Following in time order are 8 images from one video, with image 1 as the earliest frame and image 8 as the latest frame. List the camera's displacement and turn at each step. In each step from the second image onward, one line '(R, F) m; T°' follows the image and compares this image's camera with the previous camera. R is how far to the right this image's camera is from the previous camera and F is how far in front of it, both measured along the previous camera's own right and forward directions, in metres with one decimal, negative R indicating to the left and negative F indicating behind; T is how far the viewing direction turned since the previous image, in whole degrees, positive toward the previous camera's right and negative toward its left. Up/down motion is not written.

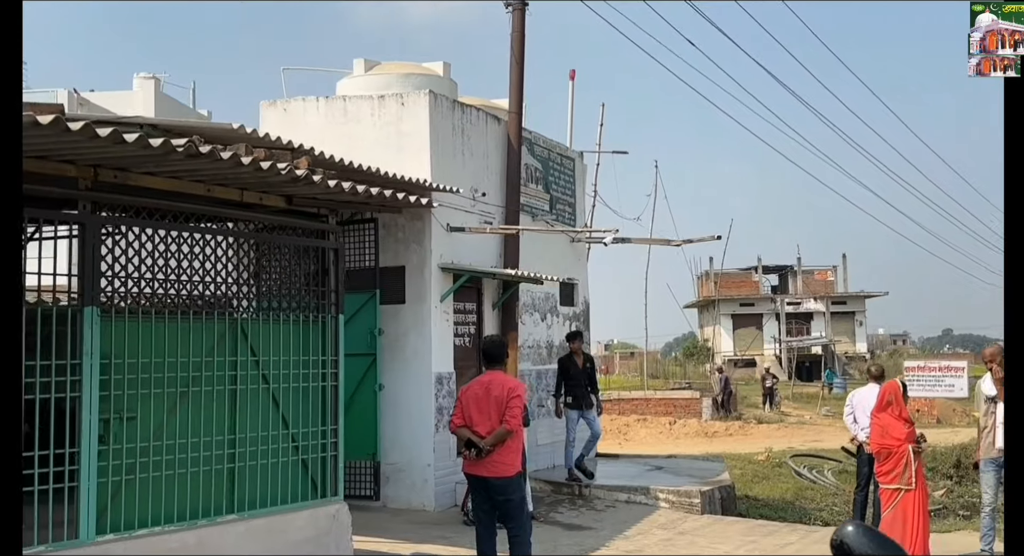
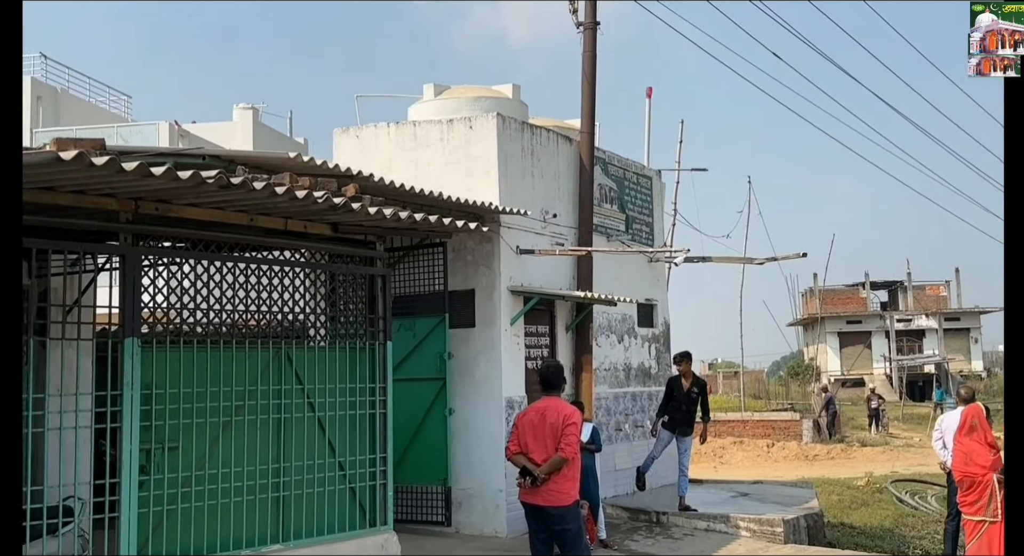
(+0.4, +0.2) m; -6°
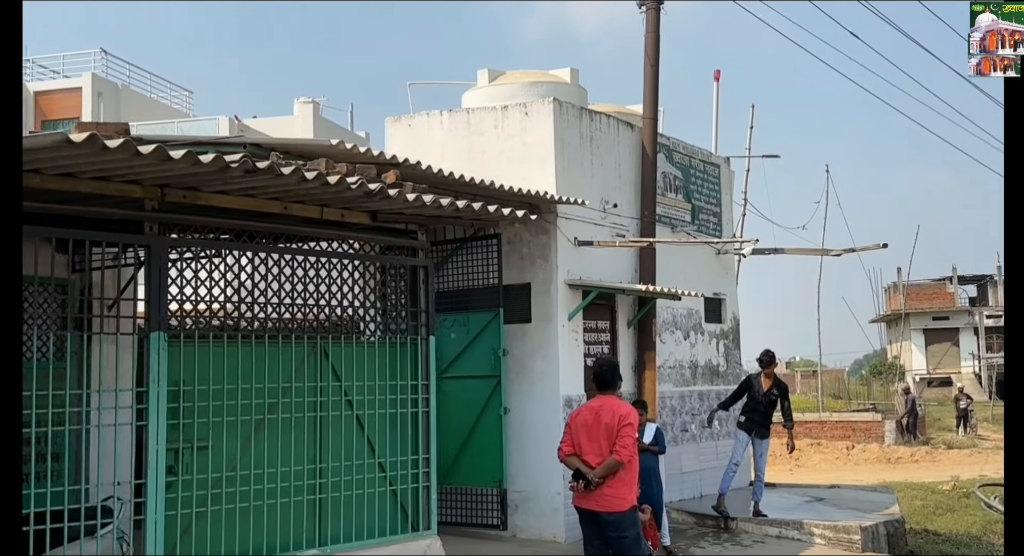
(+0.2, +0.4) m; -4°
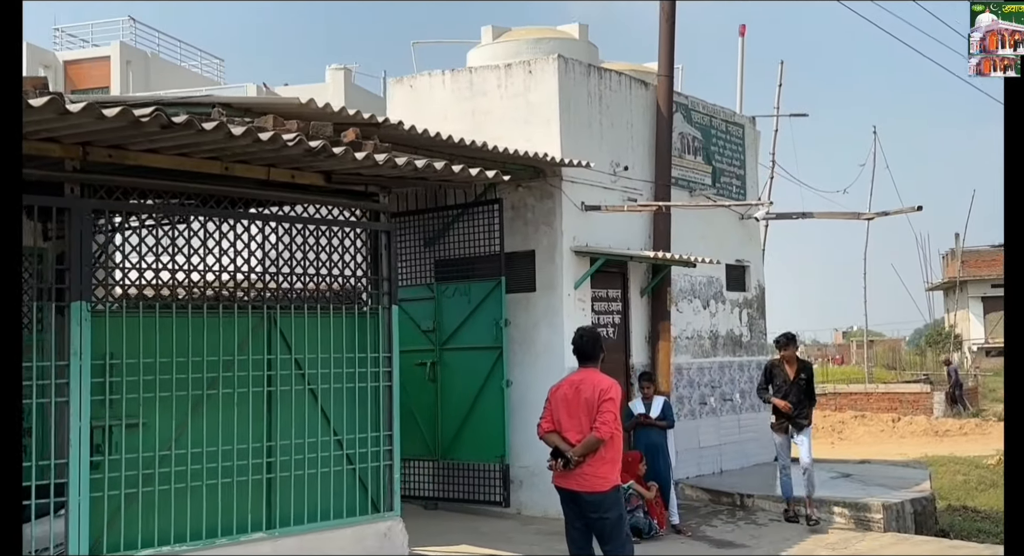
(+0.5, +0.4) m; -3°
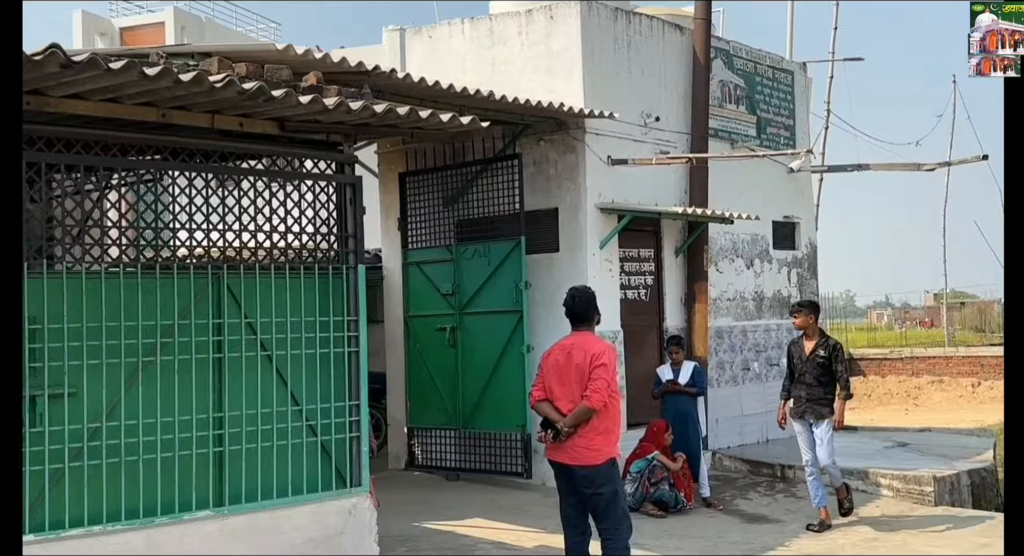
(+0.6, +0.5) m; -5°
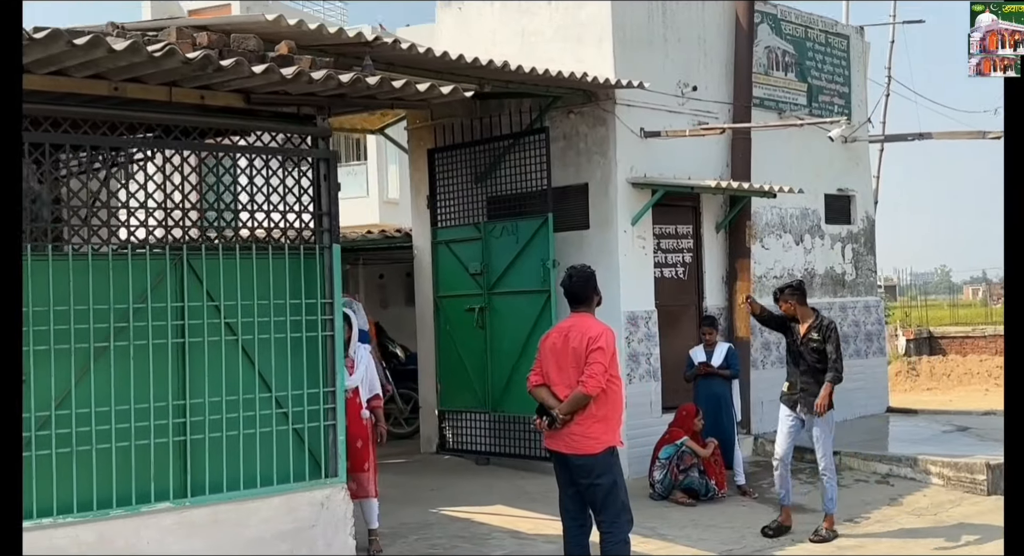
(+0.5, +0.3) m; -5°
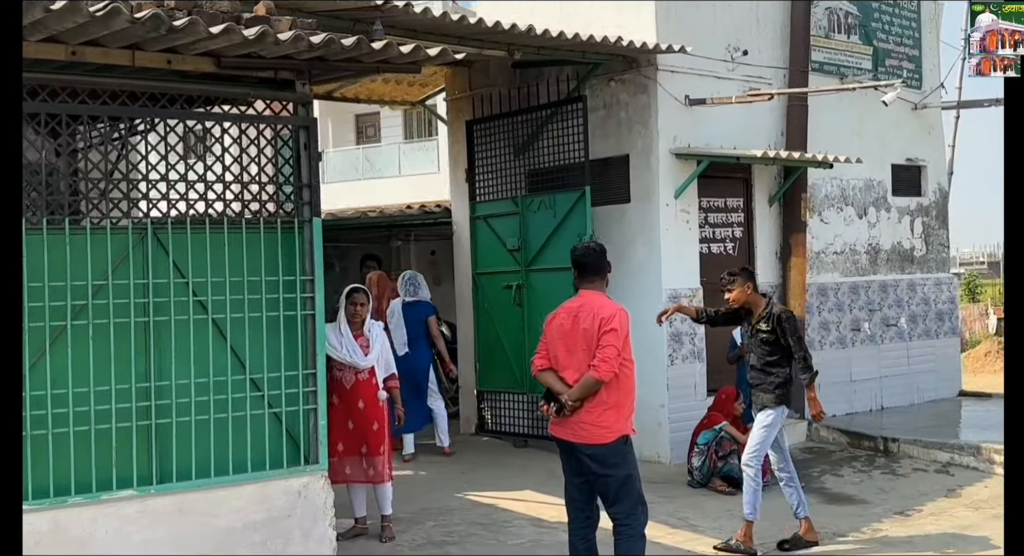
(+0.4, +0.3) m; -5°
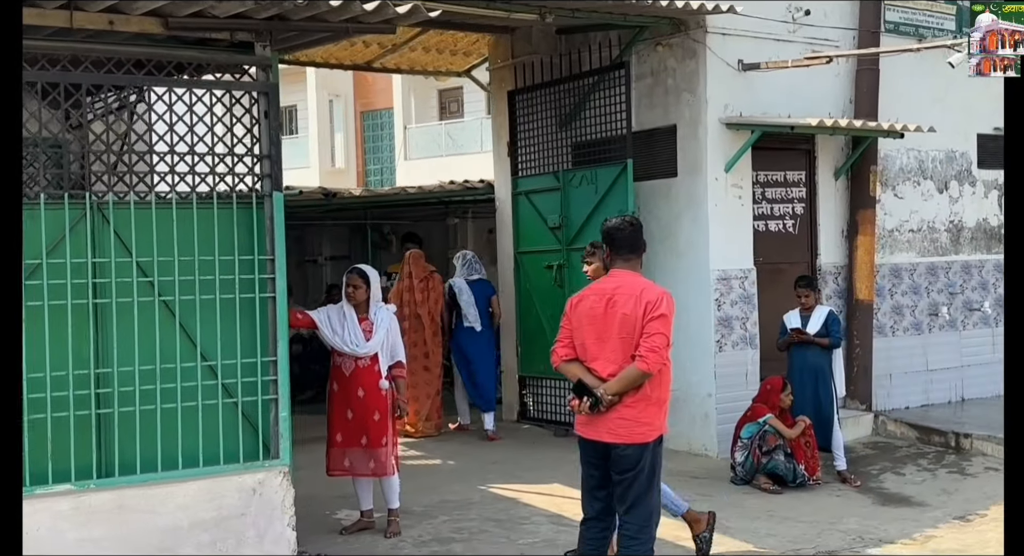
(+0.5, +0.5) m; -6°
